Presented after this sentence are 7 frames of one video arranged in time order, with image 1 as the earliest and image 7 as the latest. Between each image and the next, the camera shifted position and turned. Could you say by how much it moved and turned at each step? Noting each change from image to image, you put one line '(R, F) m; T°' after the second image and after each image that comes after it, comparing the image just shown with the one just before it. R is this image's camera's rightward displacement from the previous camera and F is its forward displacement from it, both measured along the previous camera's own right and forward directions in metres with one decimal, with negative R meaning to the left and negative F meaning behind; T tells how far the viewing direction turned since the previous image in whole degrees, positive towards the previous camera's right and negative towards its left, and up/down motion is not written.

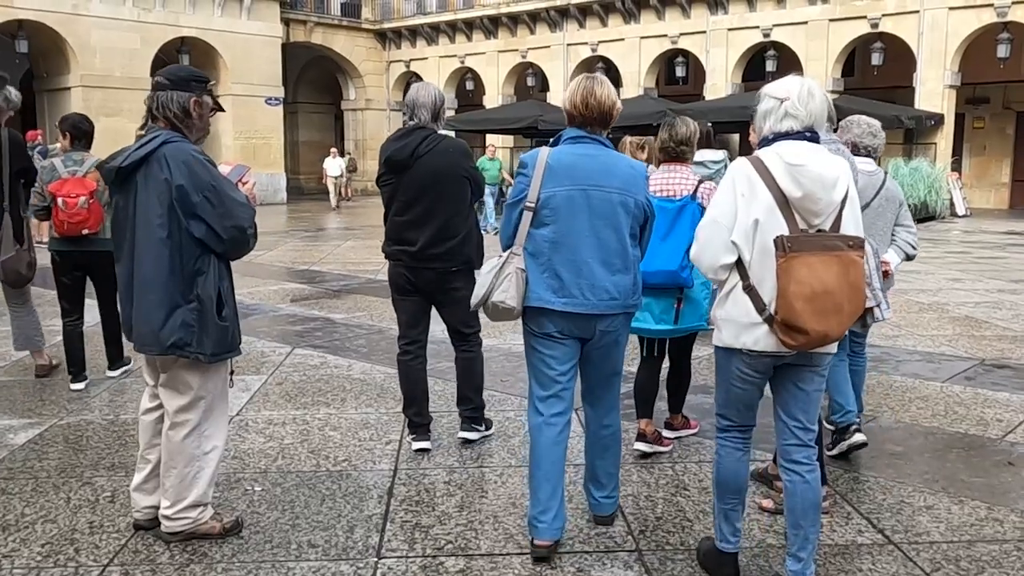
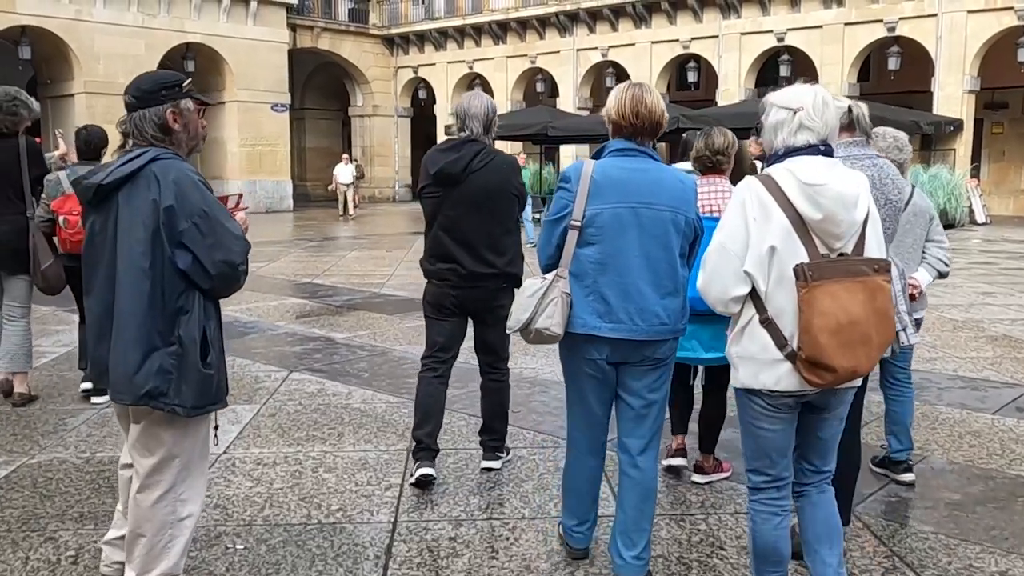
(0.0, +0.4) m; -1°
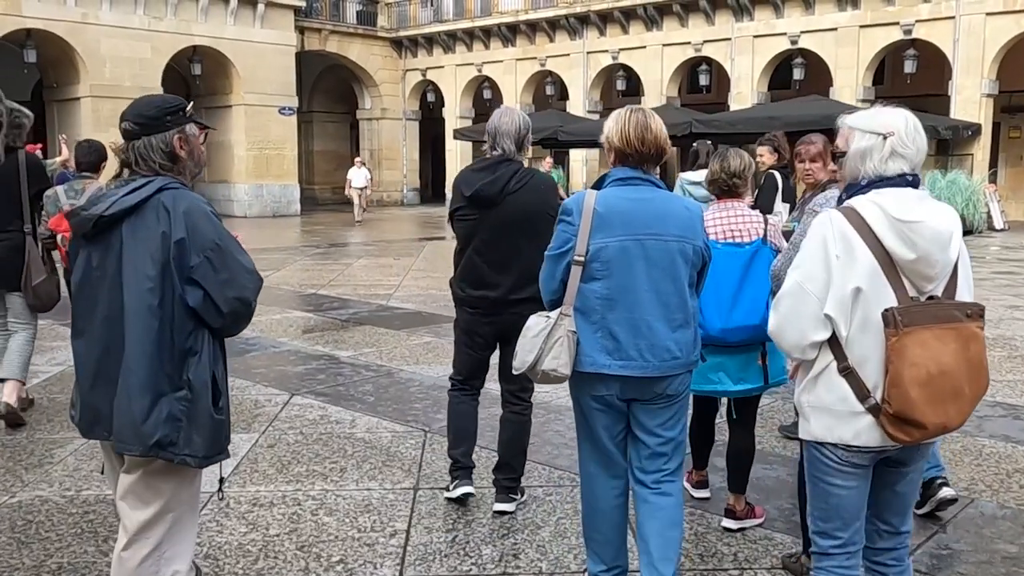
(0.0, +0.3) m; 0°
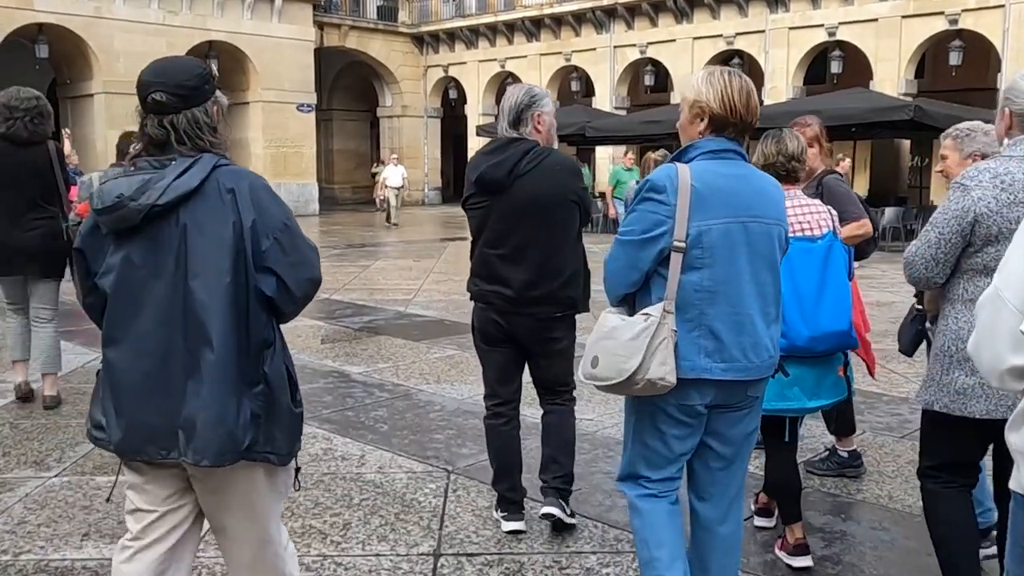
(-0.1, +0.9) m; -1°
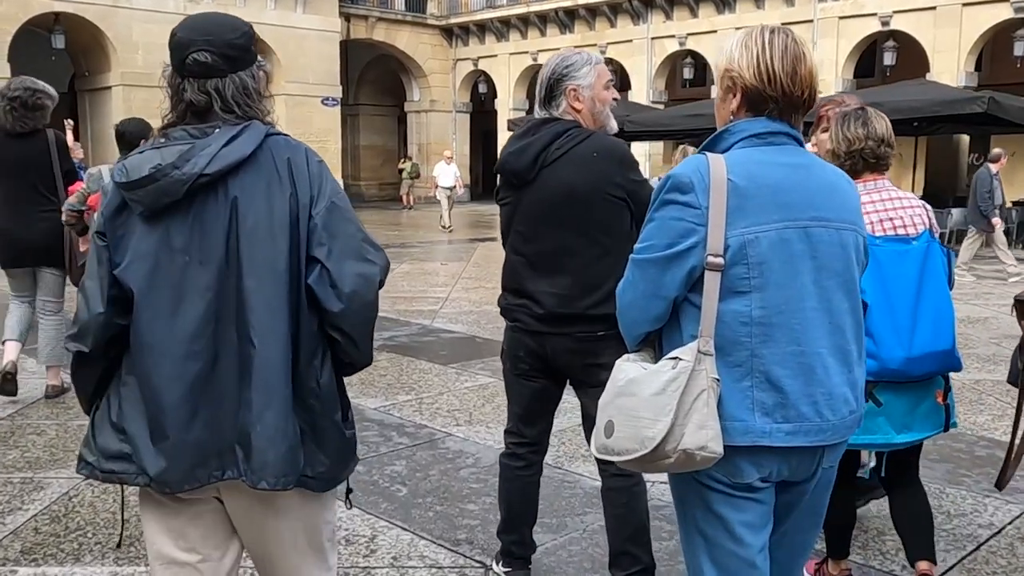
(-0.1, +1.1) m; -2°
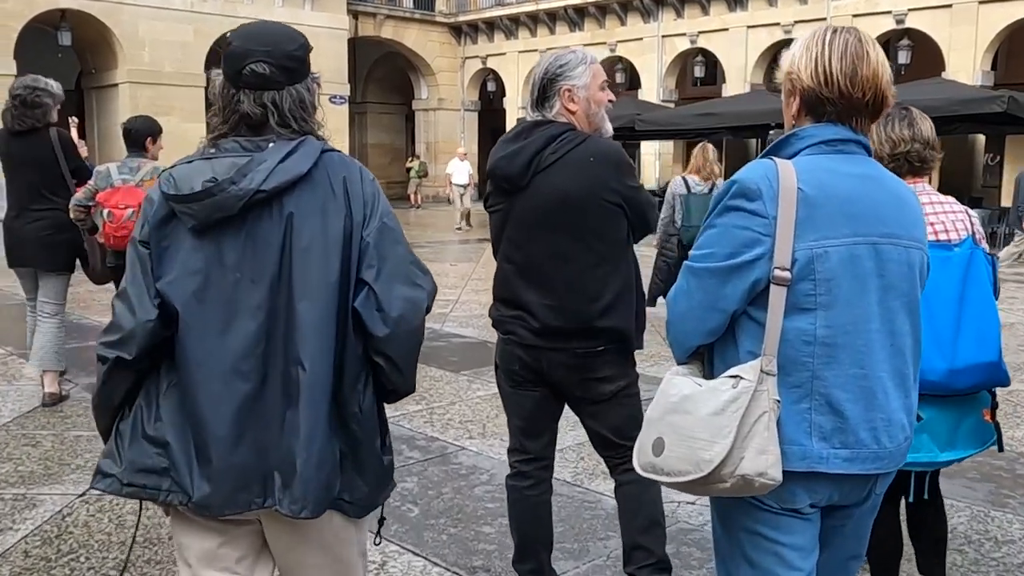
(0.0, +0.2) m; 0°
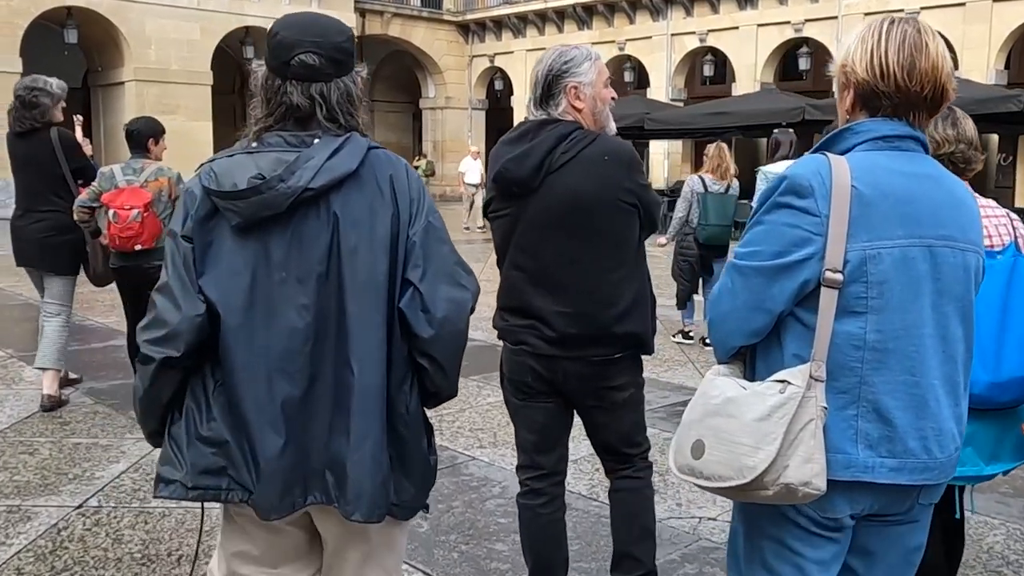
(0.0, +0.2) m; 0°
